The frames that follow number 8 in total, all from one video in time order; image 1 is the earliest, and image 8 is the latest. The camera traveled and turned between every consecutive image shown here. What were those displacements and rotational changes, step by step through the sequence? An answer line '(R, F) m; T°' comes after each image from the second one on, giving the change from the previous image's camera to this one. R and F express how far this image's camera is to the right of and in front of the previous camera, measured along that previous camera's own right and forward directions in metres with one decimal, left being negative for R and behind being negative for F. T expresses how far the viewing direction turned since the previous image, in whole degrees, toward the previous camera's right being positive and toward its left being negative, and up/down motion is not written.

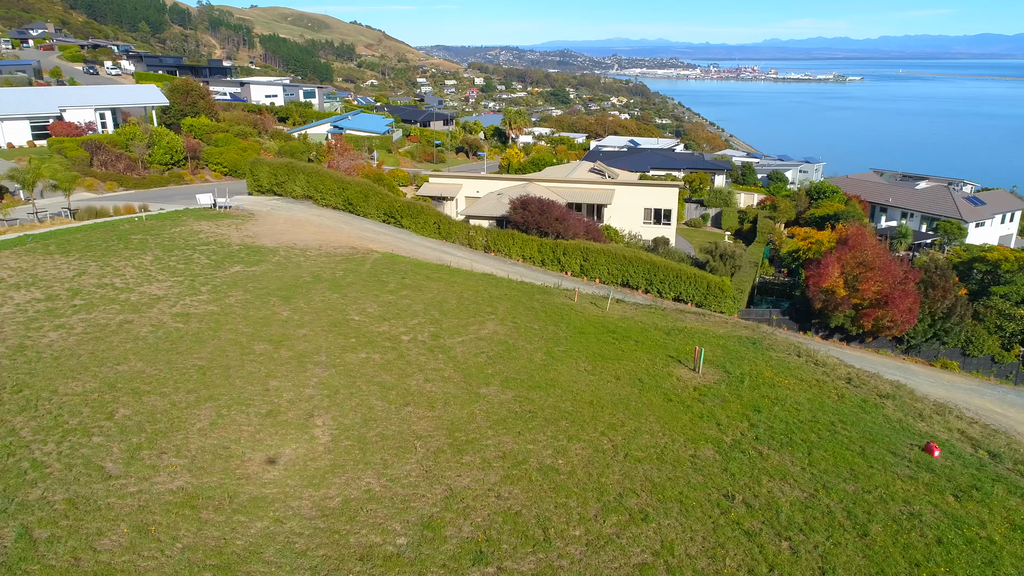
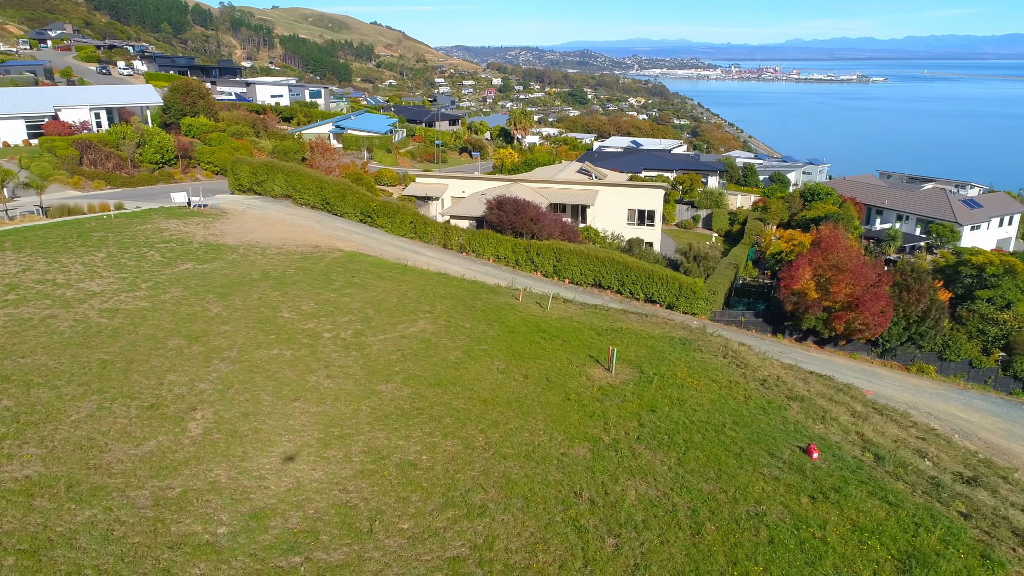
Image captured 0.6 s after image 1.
(+1.6, -0.1) m; -1°
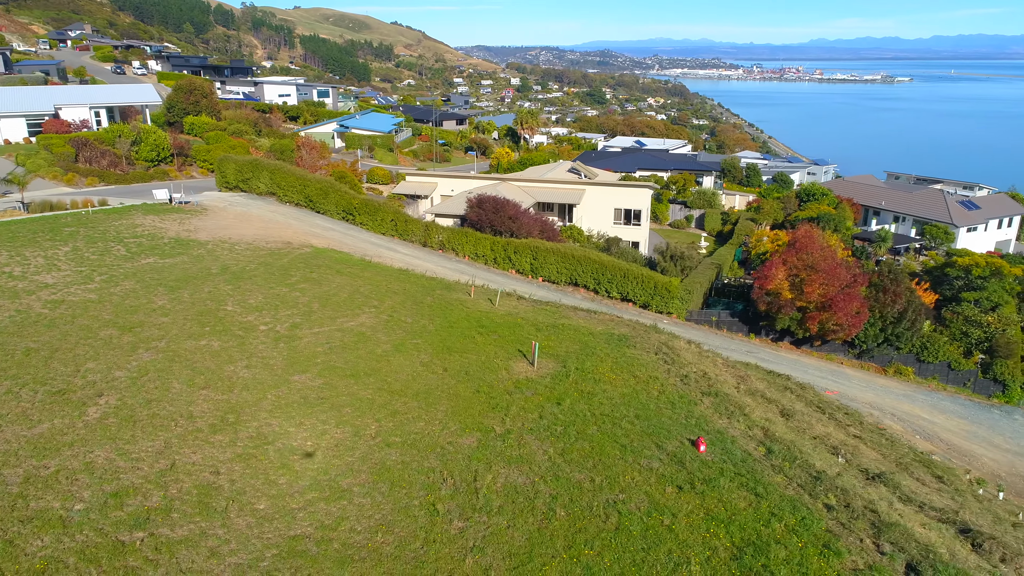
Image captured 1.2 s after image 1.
(+1.5, -0.2) m; -1°
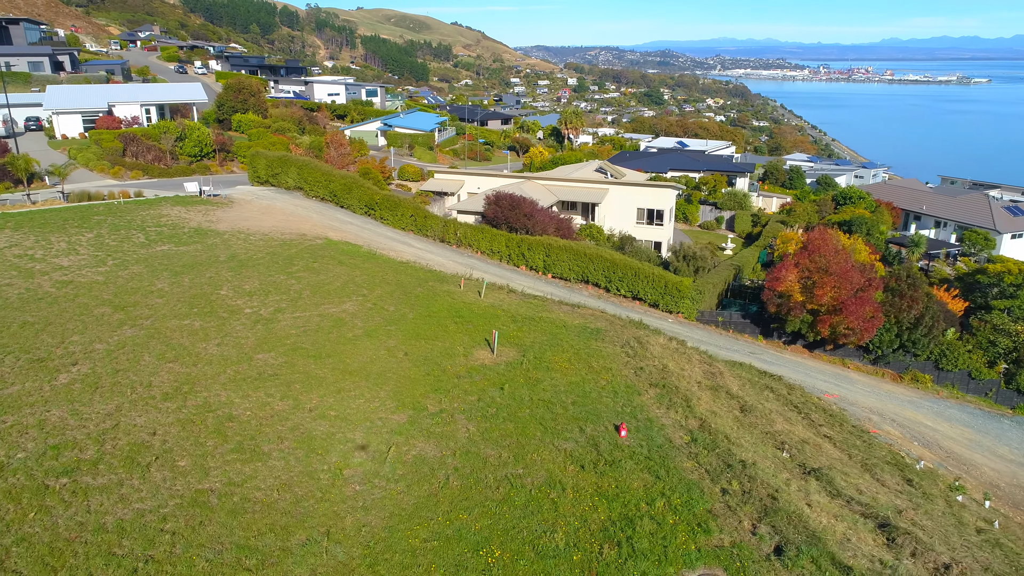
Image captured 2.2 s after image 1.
(+1.5, -0.4) m; -4°
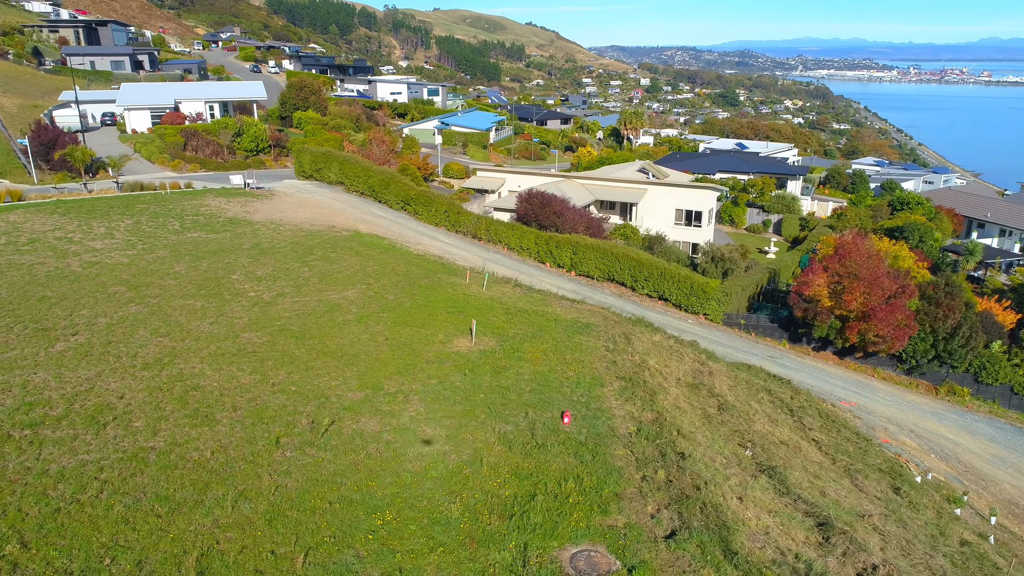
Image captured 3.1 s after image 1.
(+1.5, -0.3) m; -5°
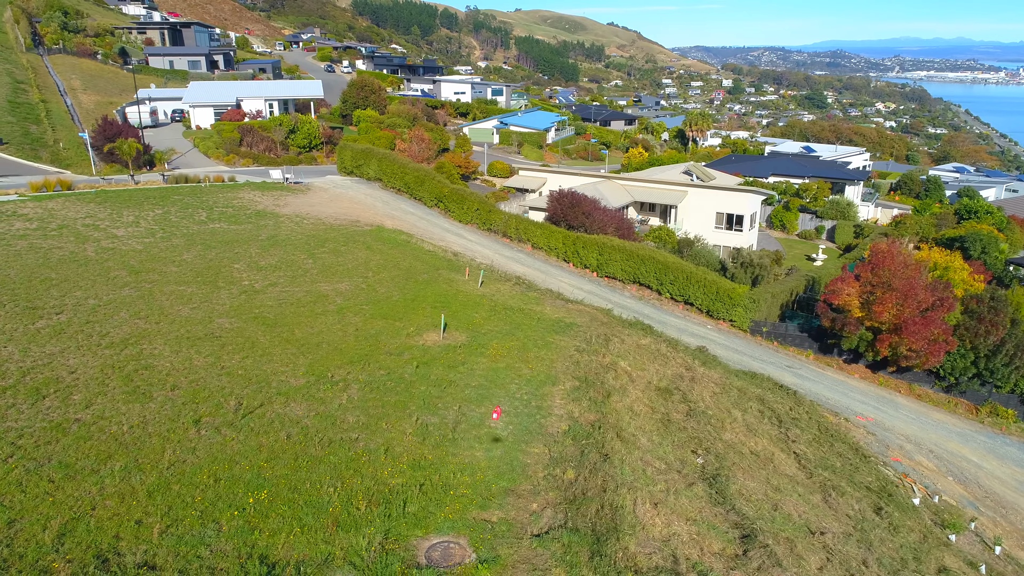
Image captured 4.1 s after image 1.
(+1.7, 0.0) m; -6°
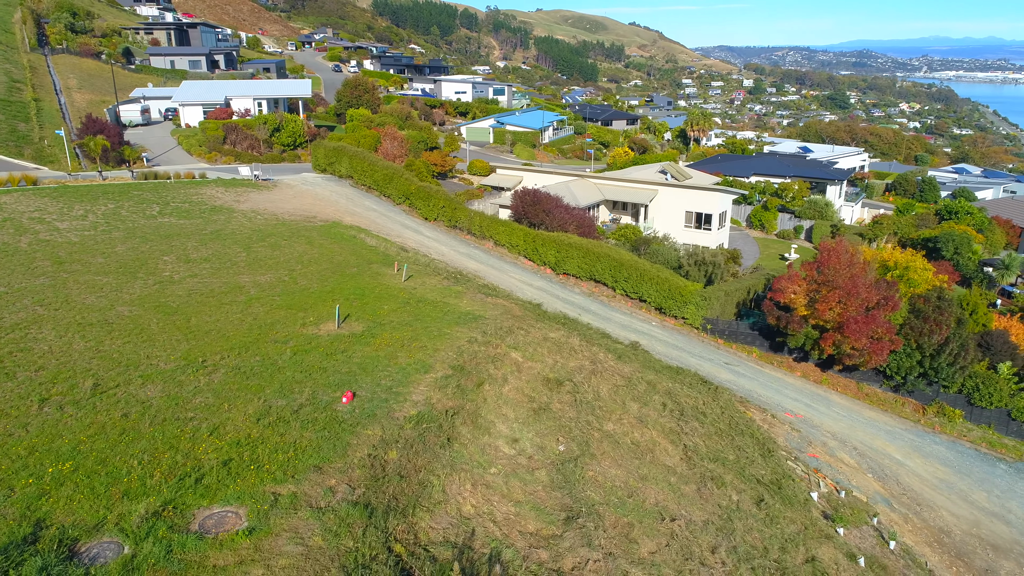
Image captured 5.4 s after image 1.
(+2.2, -0.3) m; -2°
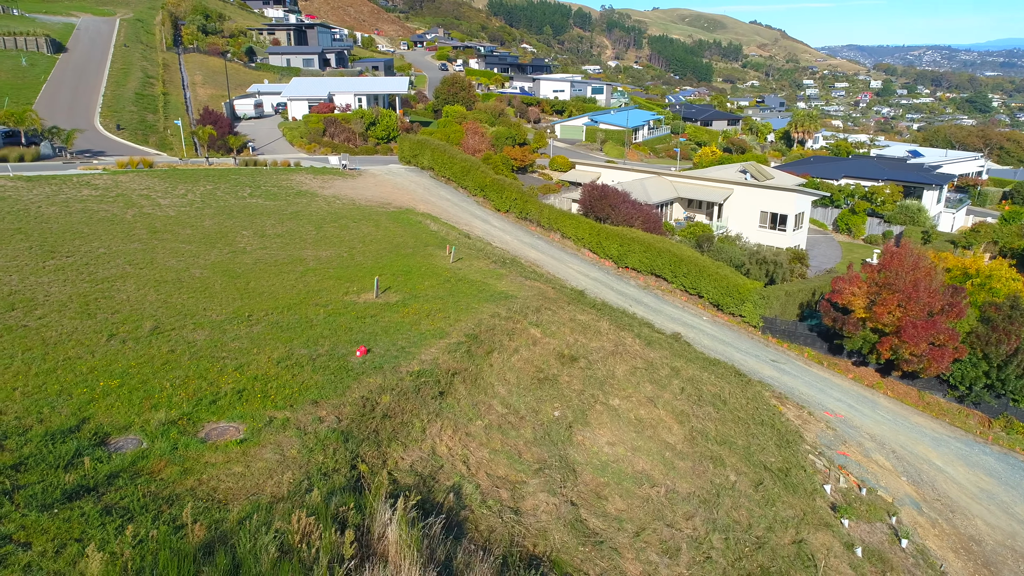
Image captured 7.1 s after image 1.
(+1.5, -0.9) m; -8°
